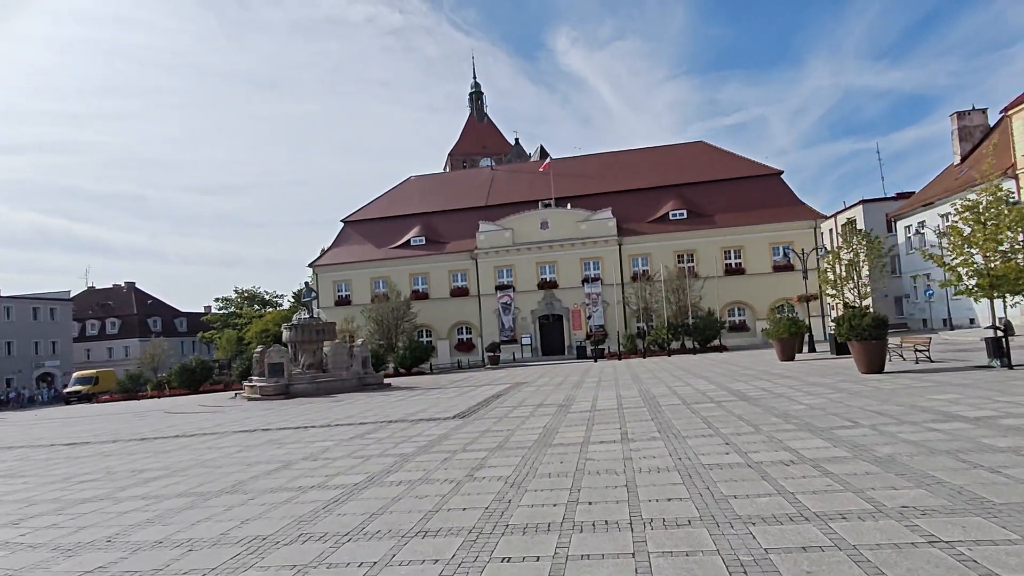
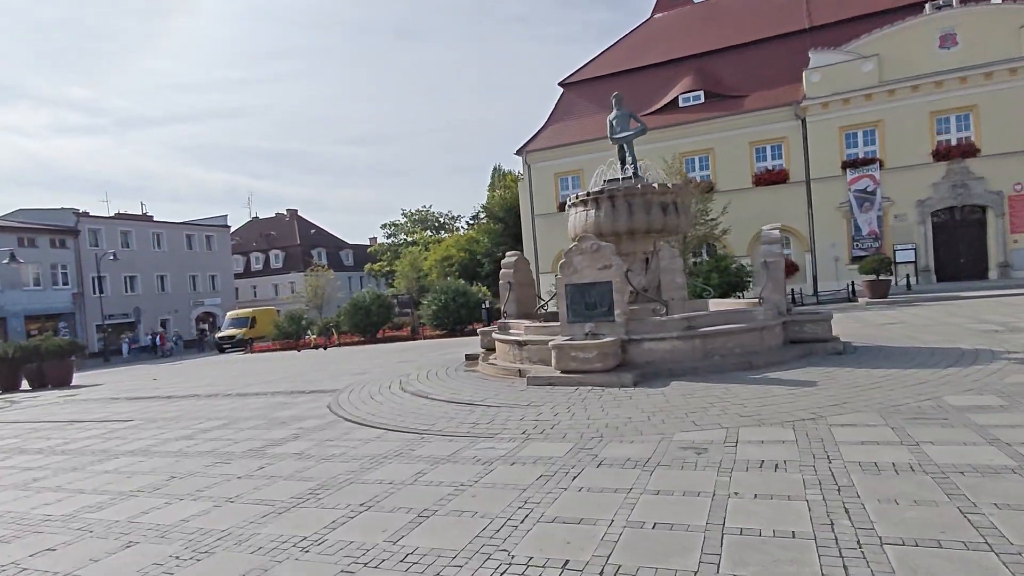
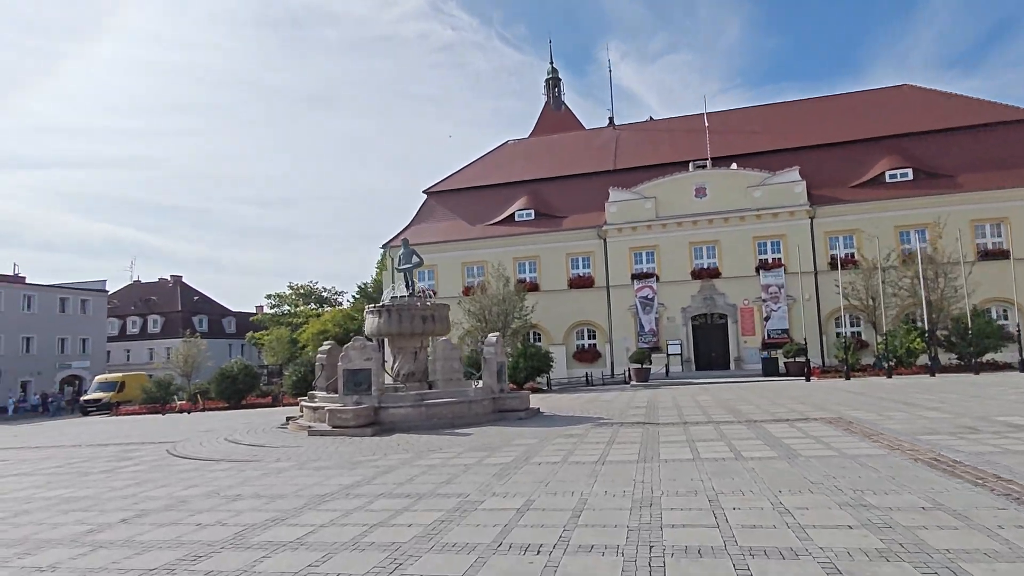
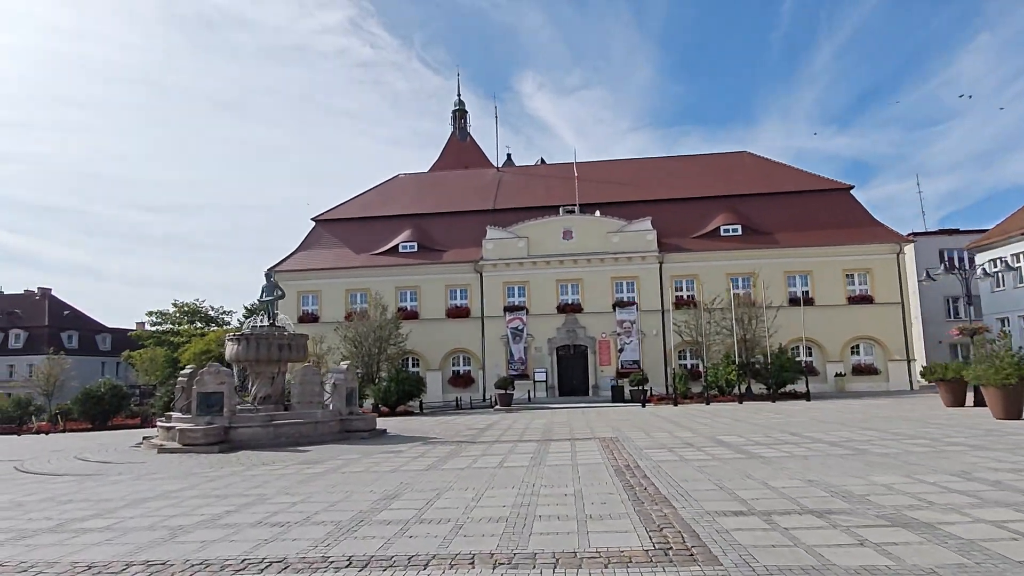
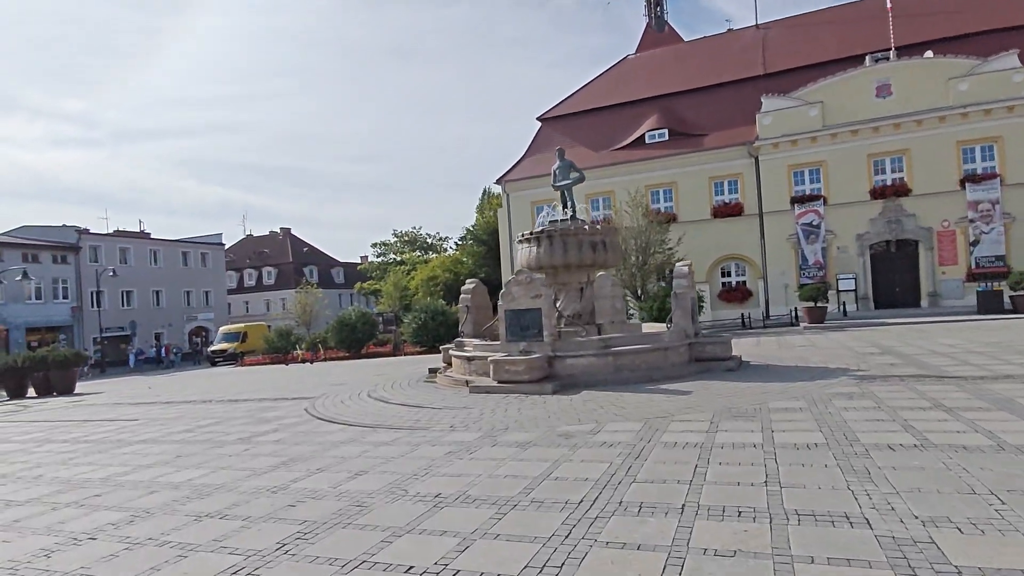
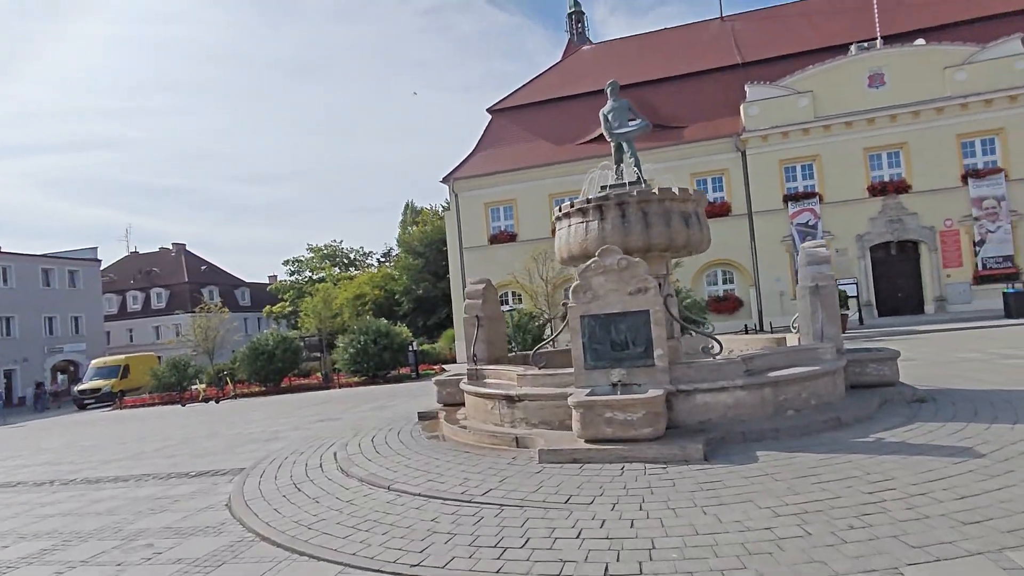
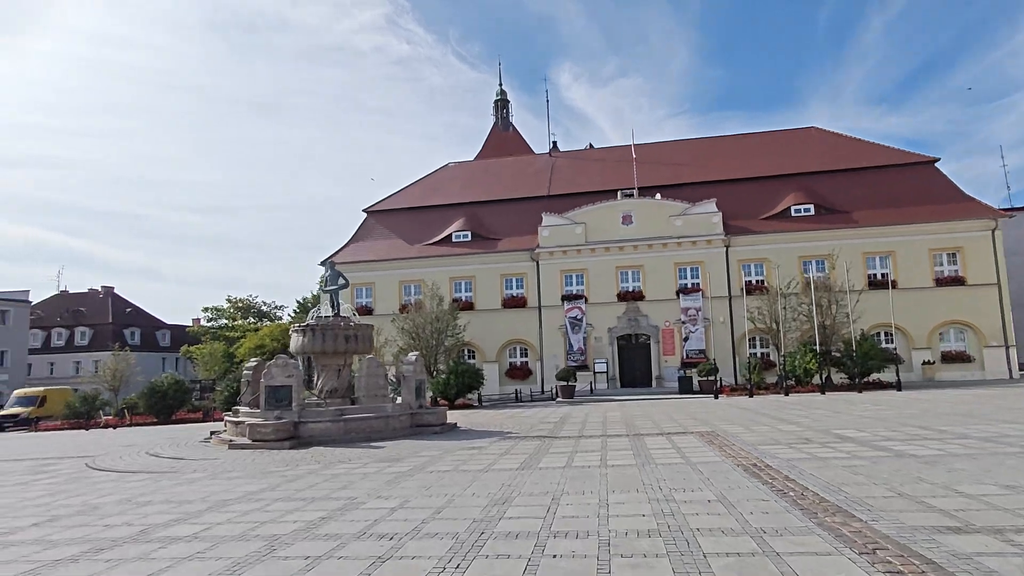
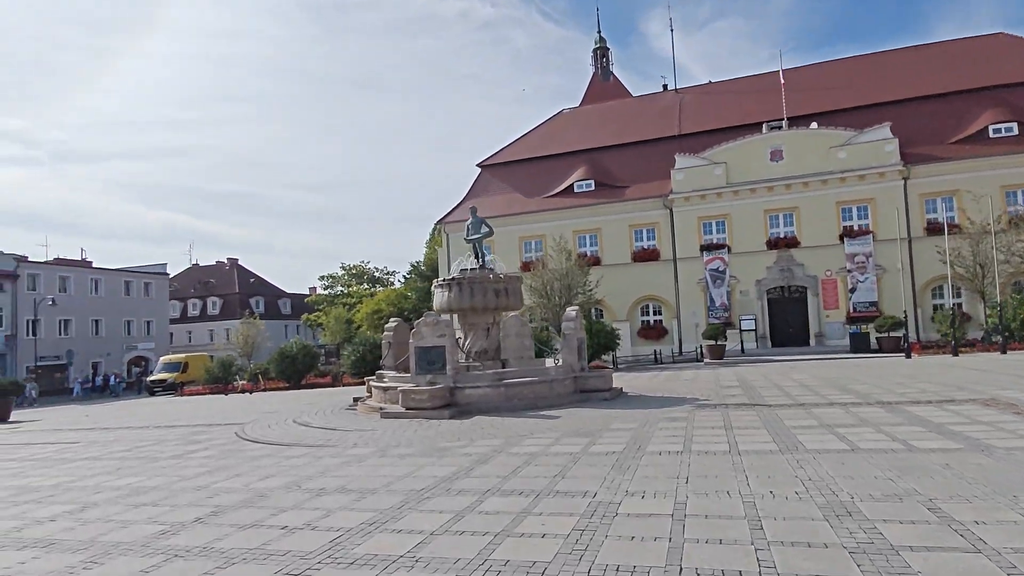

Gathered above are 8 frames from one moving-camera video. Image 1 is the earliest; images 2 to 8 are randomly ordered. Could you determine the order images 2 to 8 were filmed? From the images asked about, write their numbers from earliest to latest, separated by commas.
4, 7, 3, 8, 5, 2, 6
